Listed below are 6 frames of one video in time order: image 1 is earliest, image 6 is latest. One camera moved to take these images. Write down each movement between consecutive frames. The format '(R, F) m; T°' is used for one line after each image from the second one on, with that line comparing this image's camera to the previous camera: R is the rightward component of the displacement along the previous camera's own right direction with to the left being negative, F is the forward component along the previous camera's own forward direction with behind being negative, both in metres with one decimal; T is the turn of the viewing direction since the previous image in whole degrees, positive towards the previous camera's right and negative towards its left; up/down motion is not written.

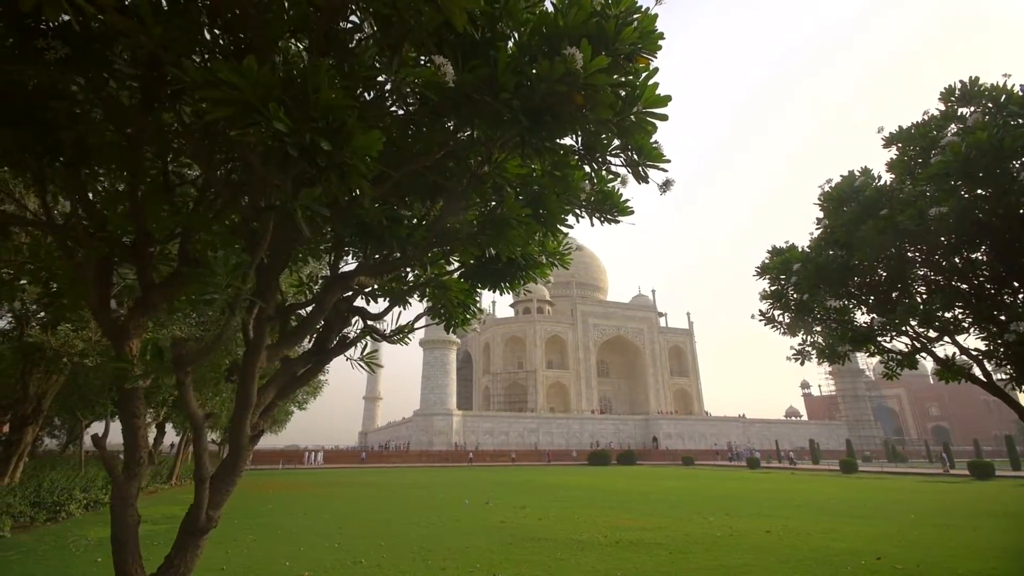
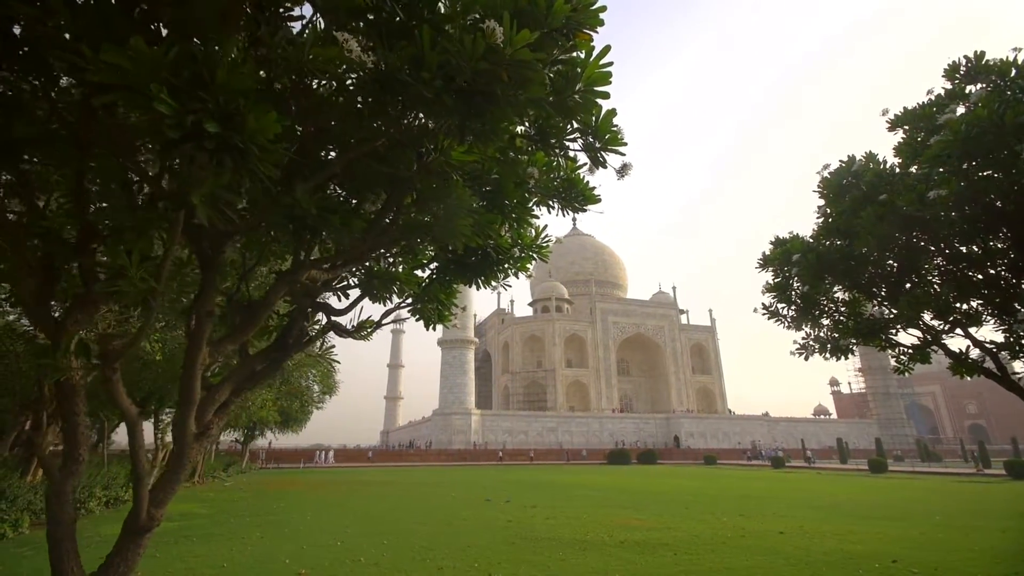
(+0.3, +0.1) m; -2°
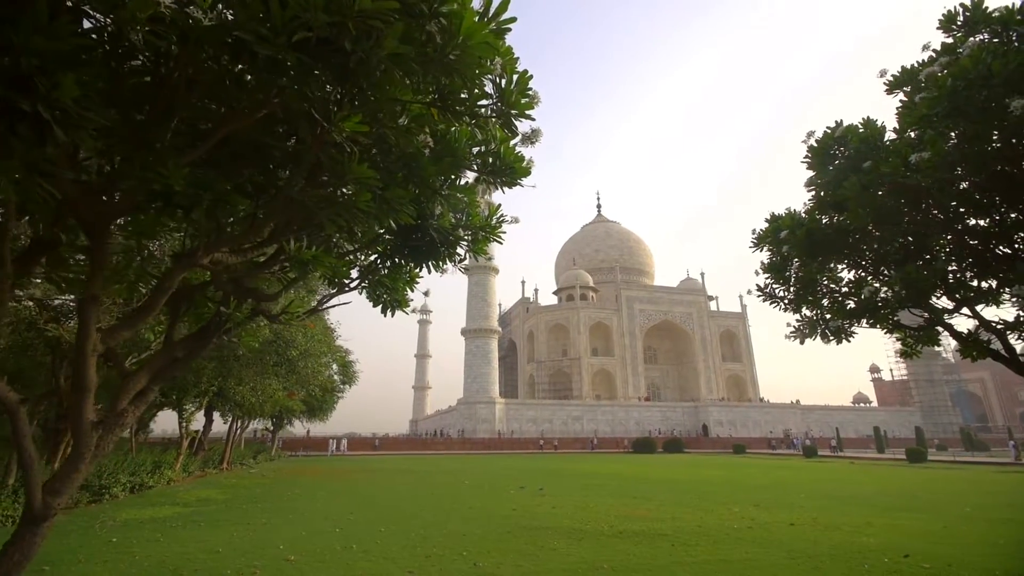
(+0.5, +0.2) m; -3°
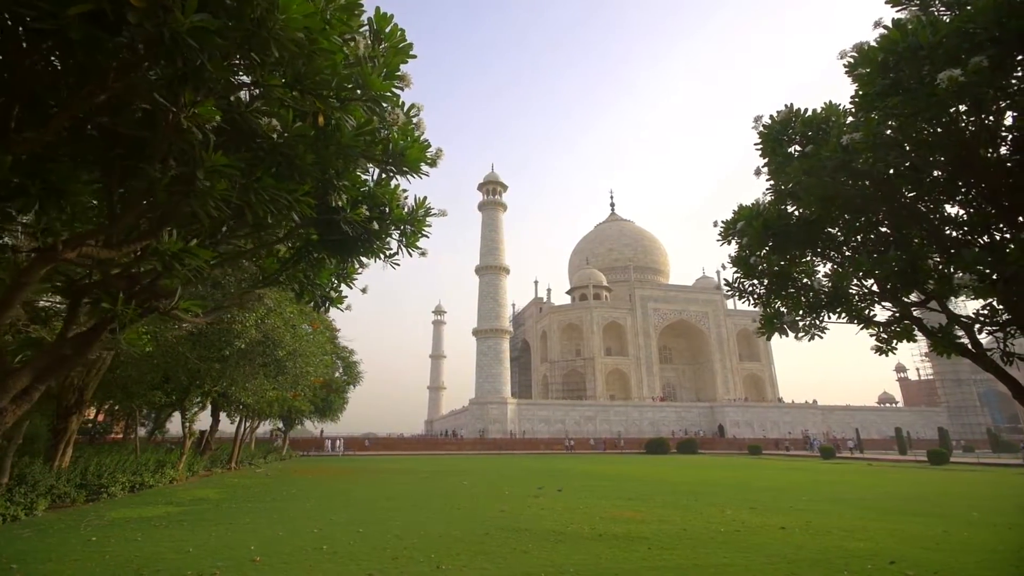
(+0.6, +0.1) m; -2°
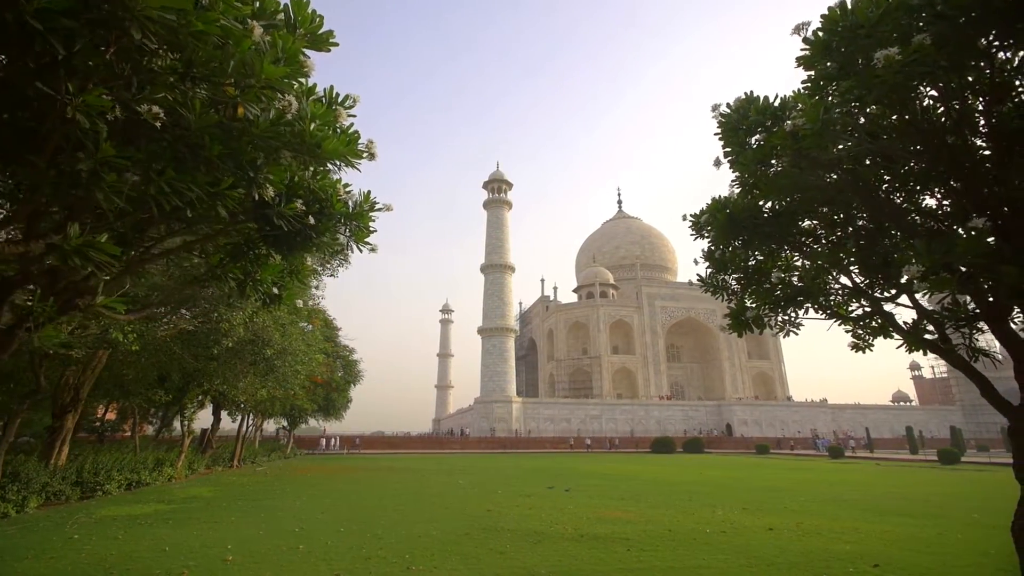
(+0.4, +0.1) m; -1°
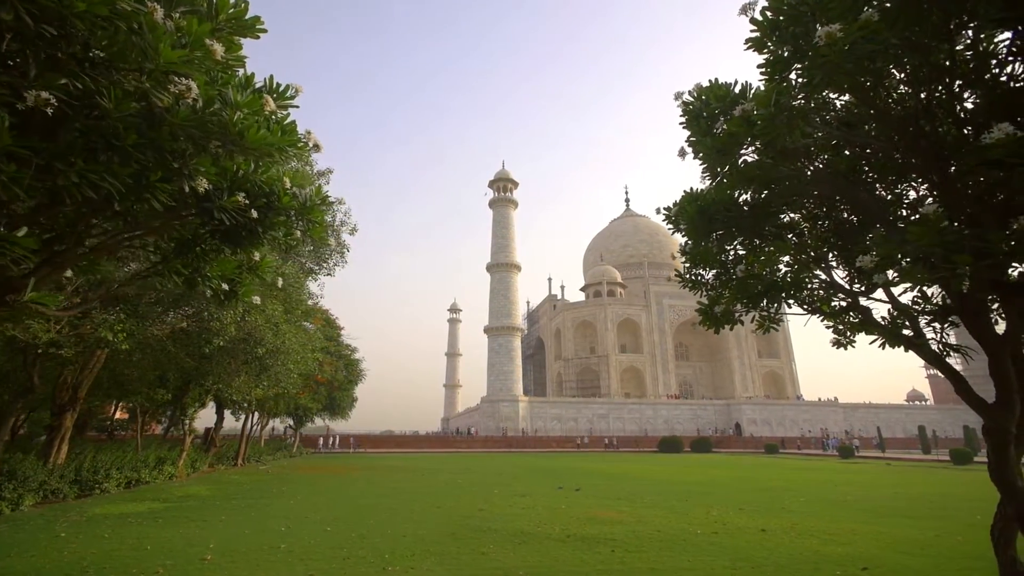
(+0.3, +0.1) m; -1°
